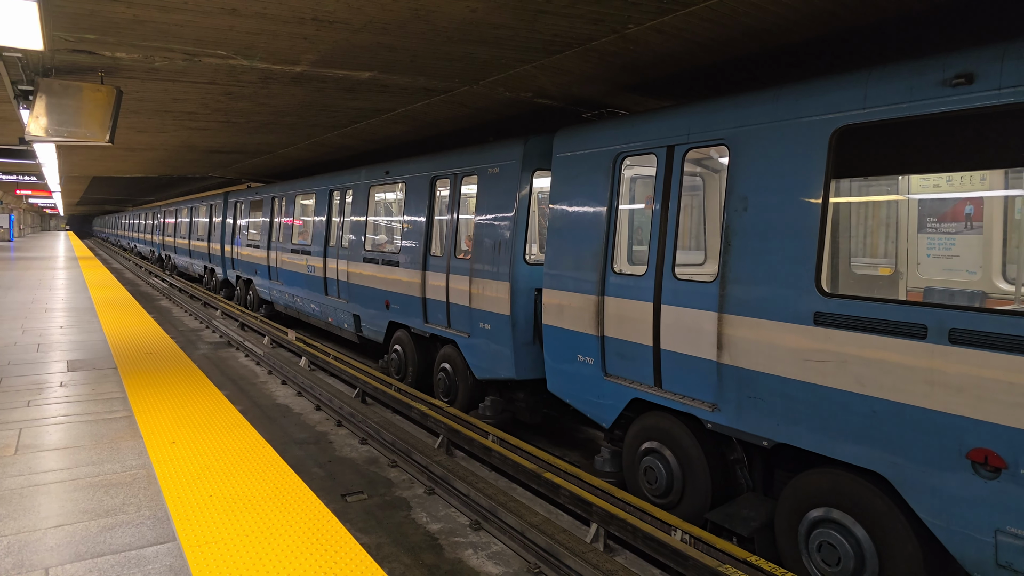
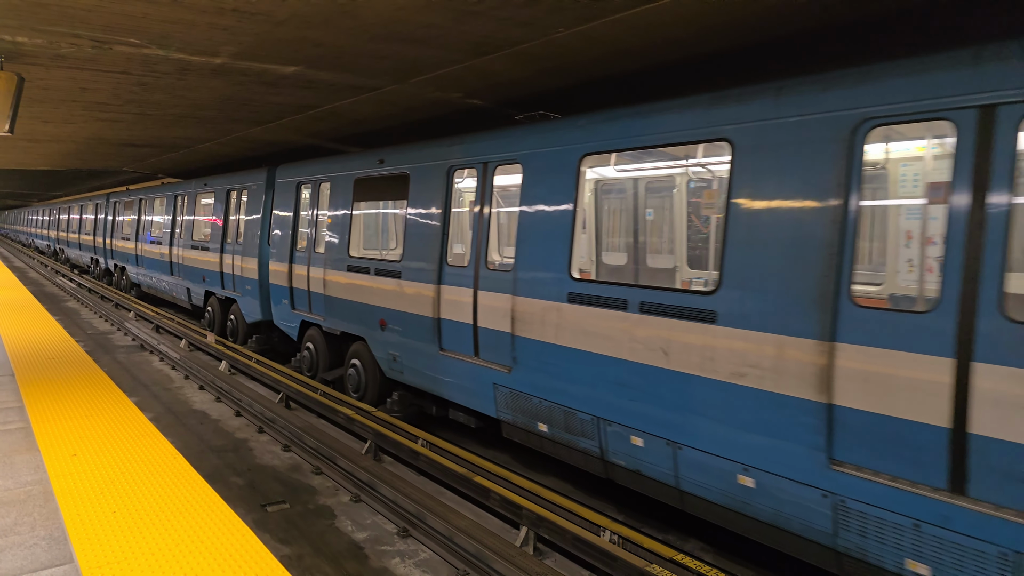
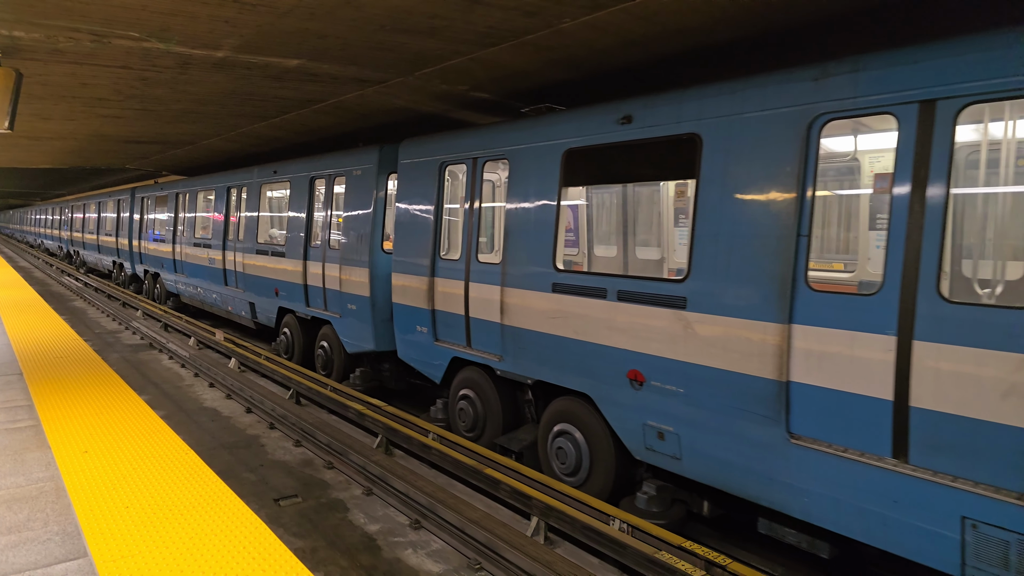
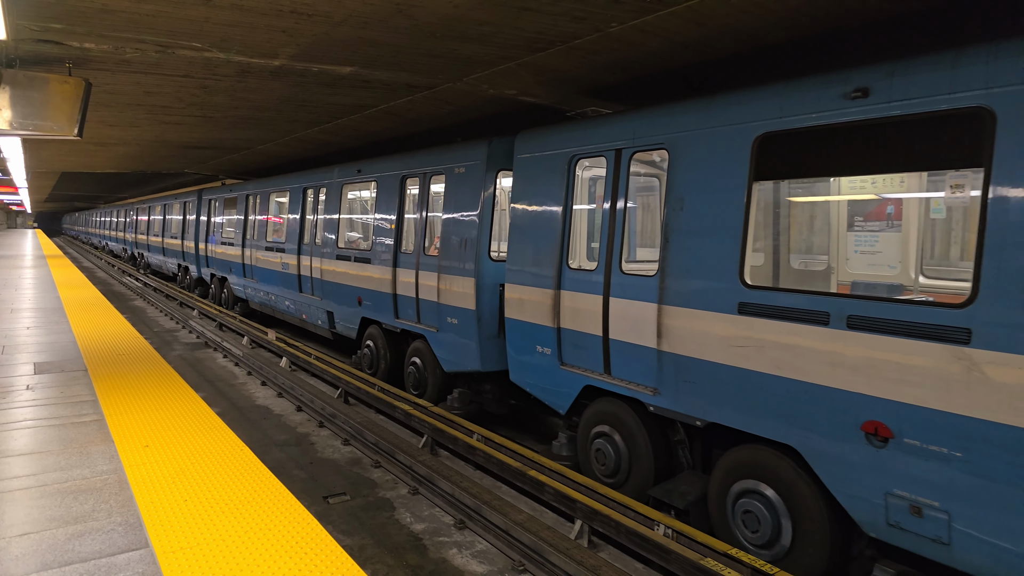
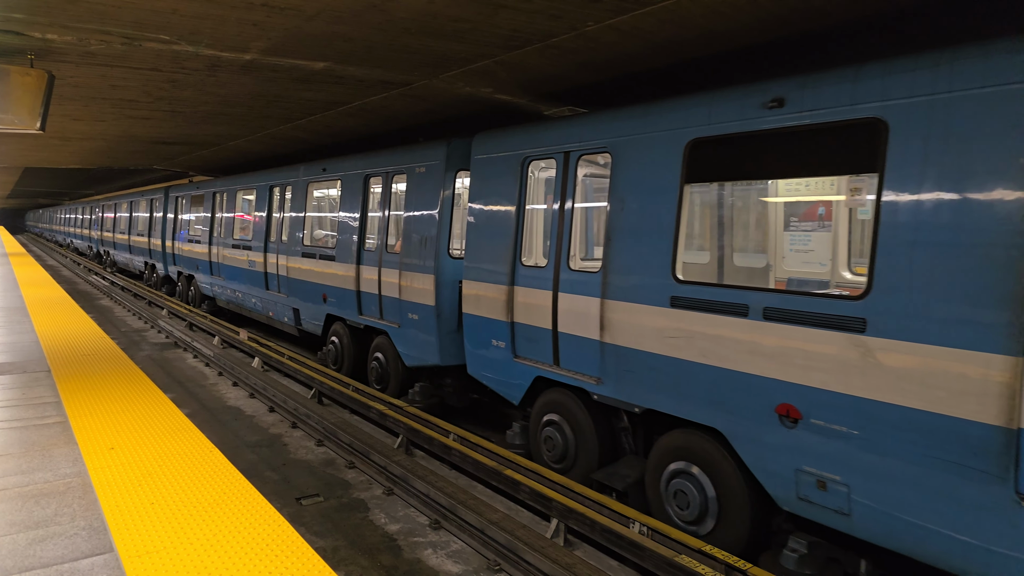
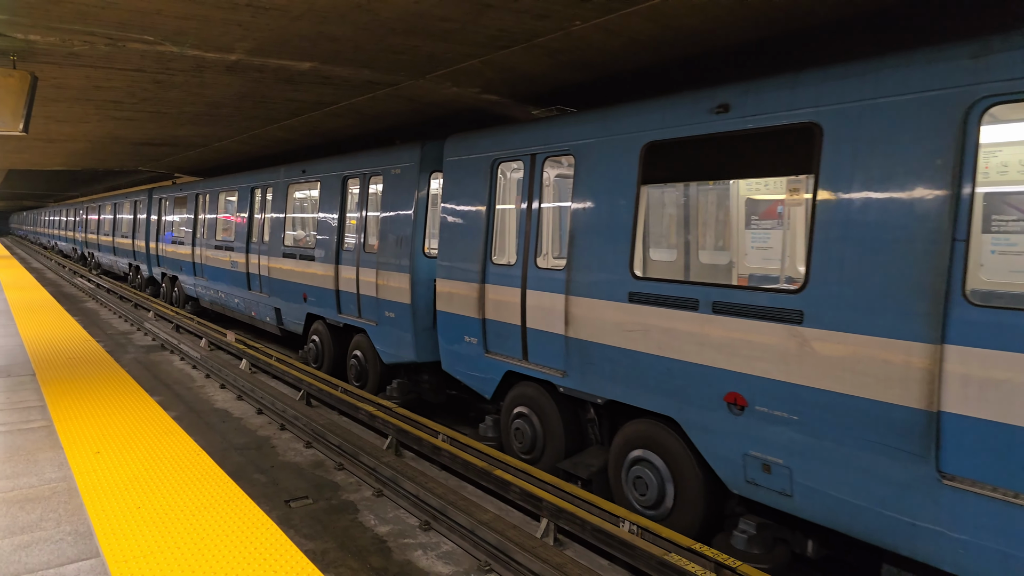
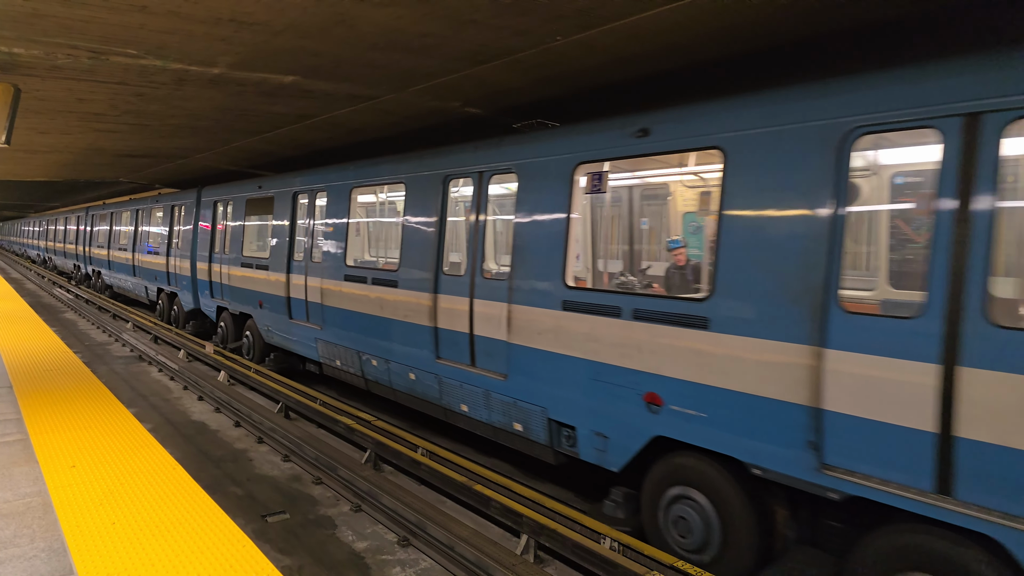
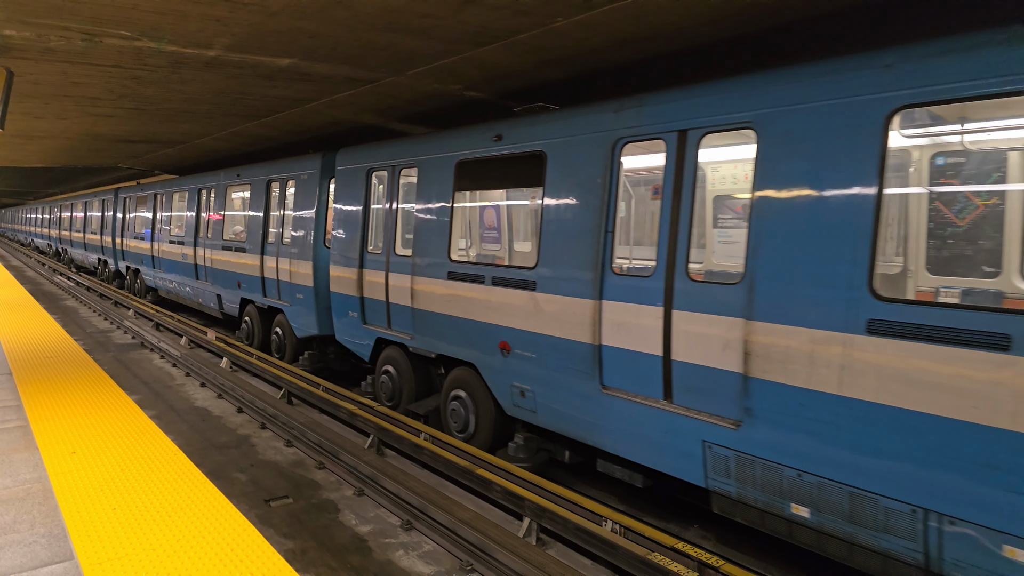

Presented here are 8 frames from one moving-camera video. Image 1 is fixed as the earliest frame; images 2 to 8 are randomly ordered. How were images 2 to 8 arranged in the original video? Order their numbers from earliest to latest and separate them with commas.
4, 5, 6, 3, 8, 2, 7
